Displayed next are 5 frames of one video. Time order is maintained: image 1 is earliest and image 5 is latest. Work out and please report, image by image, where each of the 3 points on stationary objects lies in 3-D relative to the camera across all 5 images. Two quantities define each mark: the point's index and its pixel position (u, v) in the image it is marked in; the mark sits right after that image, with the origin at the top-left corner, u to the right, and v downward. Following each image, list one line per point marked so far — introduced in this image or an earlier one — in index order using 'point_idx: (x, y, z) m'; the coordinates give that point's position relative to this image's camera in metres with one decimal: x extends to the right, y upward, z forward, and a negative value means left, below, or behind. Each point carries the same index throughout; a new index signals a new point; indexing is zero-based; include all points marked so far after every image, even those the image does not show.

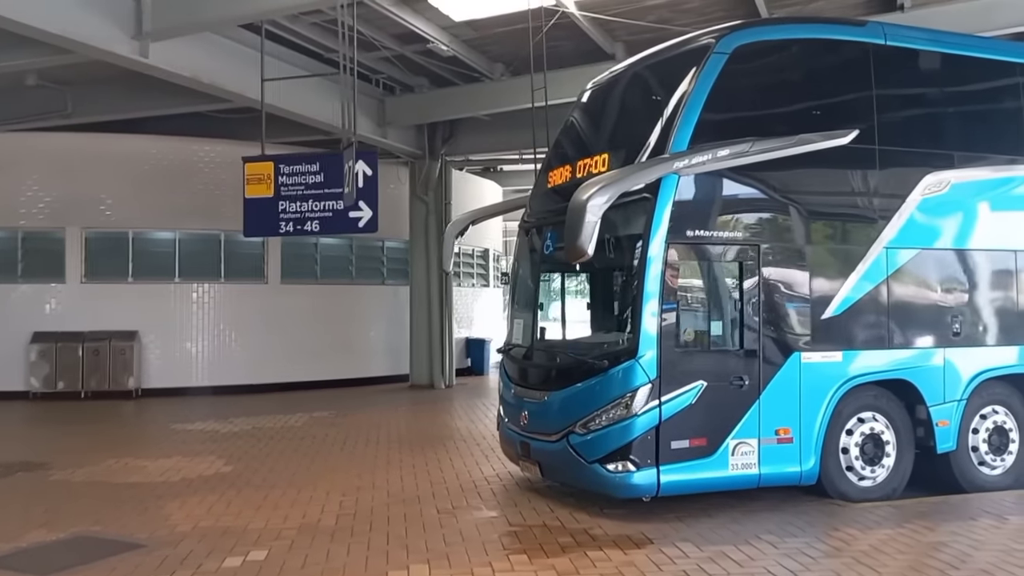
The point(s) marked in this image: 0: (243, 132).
0: (-5.8, +3.4, +17.9) m
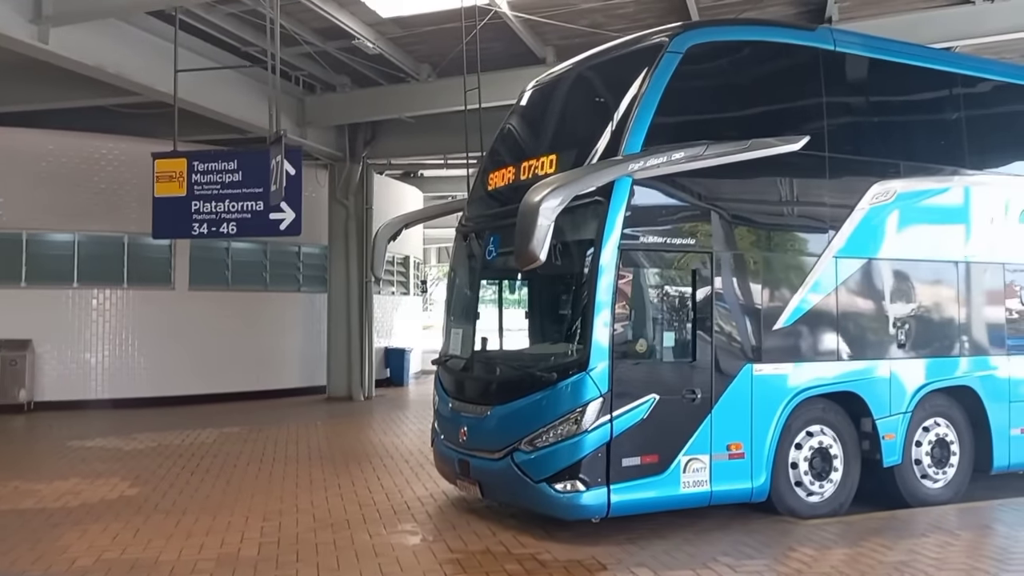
0: (-7.3, +3.2, +16.8) m
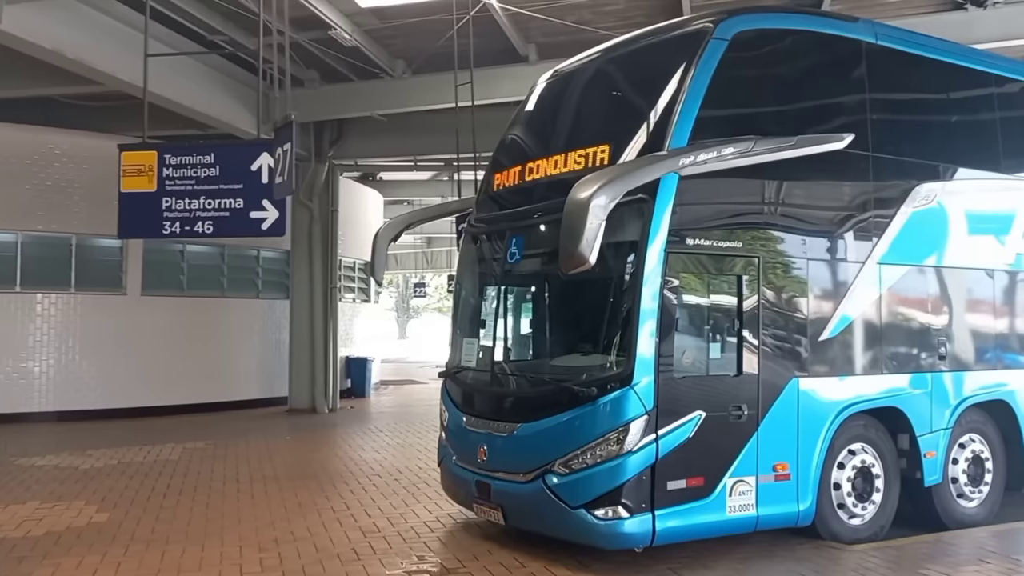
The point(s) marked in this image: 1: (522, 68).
0: (-7.7, +3.2, +15.7) m
1: (+0.2, +3.7, +14.1) m
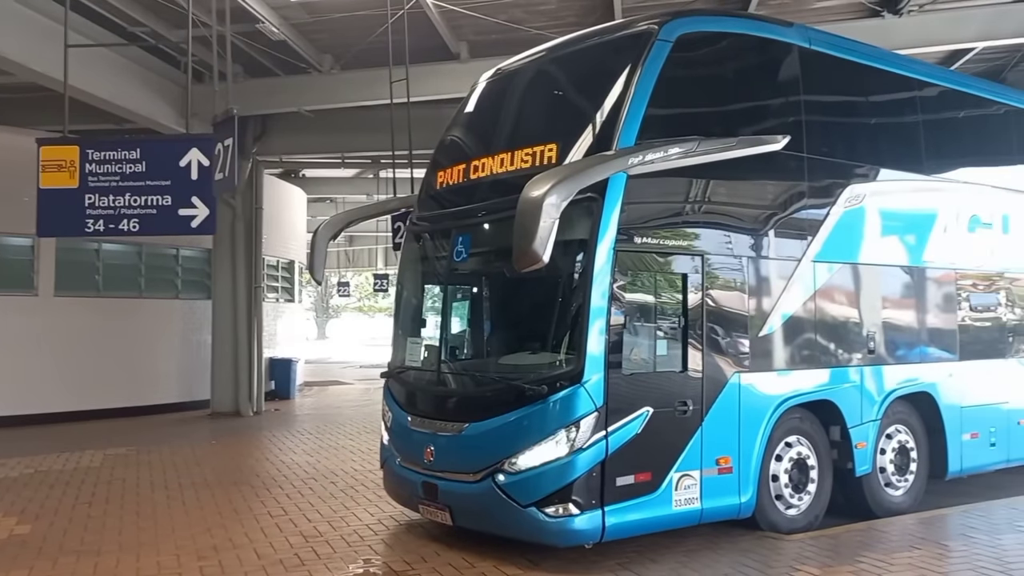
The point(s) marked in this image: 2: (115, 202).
0: (-9.0, +3.2, +14.9) m
1: (-1.0, +3.8, +14.0) m
2: (-4.3, +1.0, +9.1) m
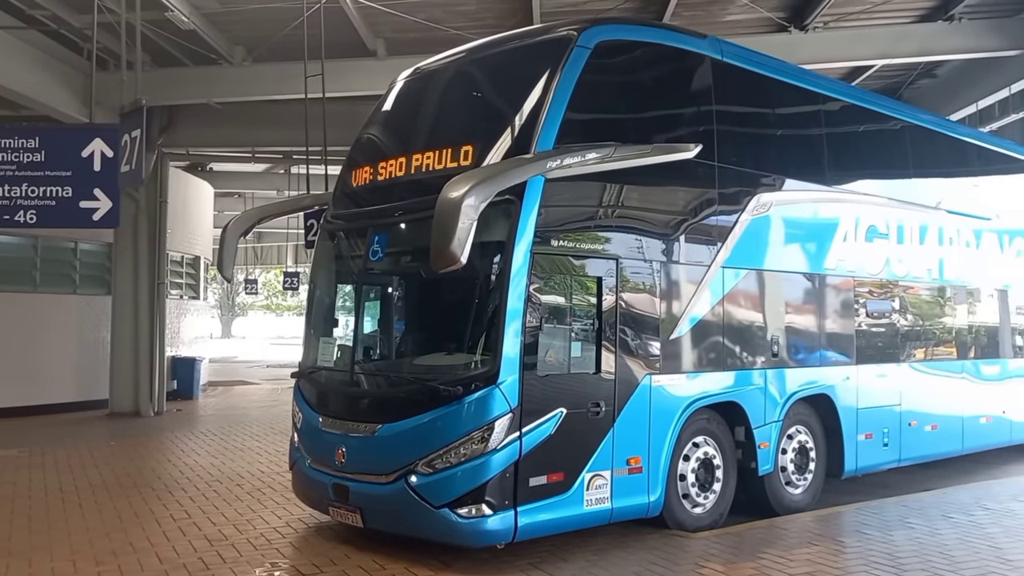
0: (-10.4, +3.3, +13.9) m
1: (-2.3, +3.8, +13.8) m
2: (-5.2, +1.0, +8.6) m
